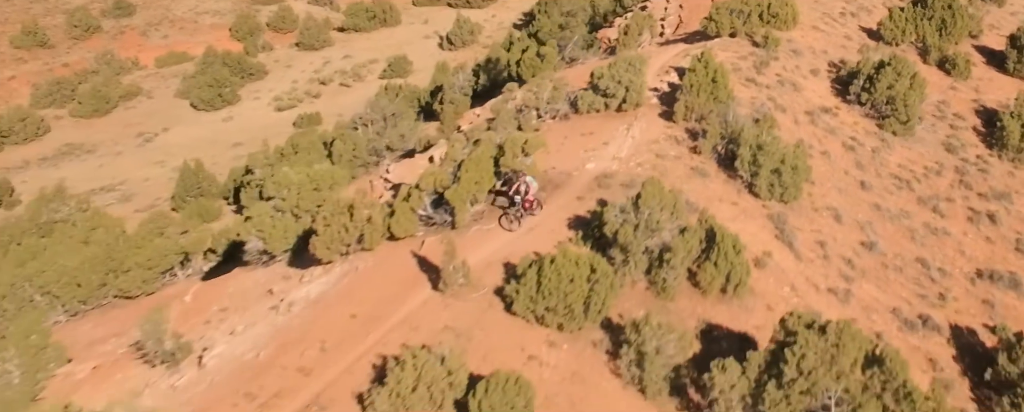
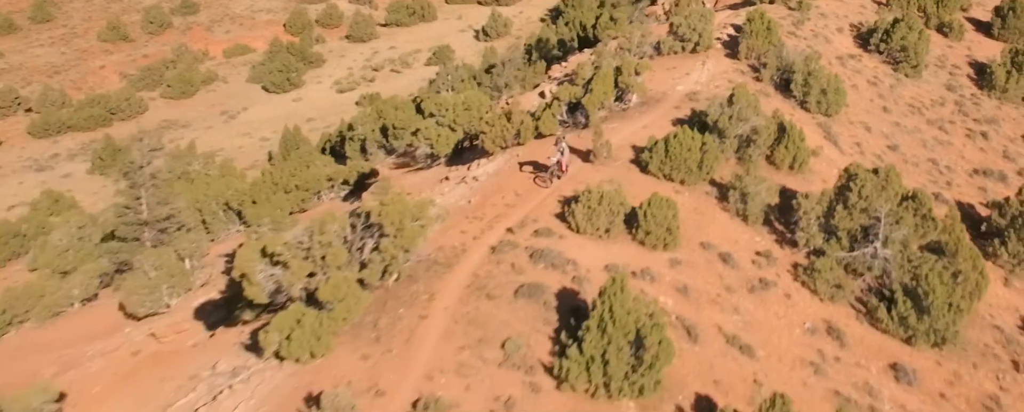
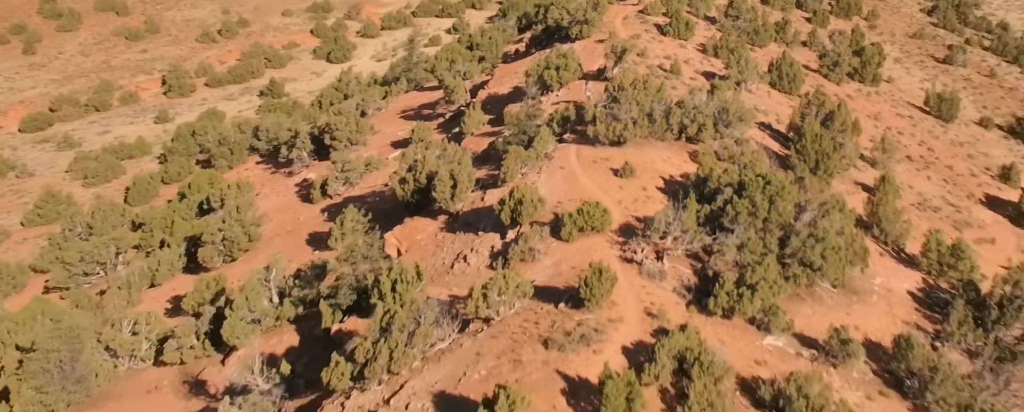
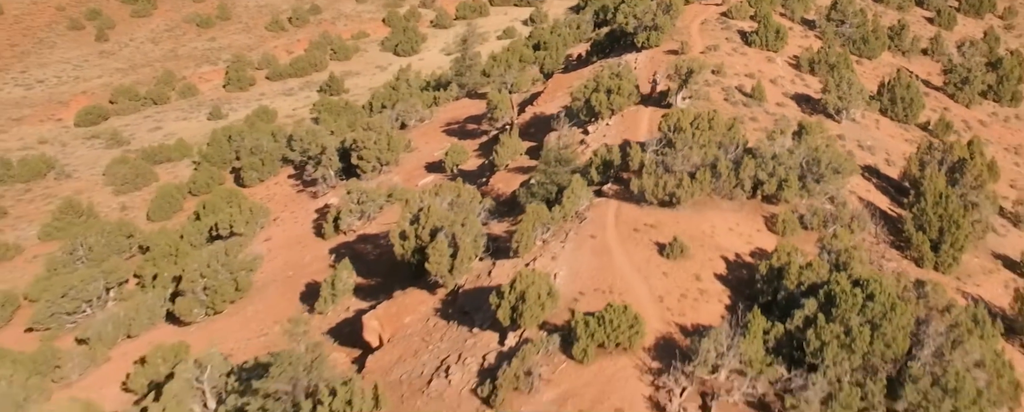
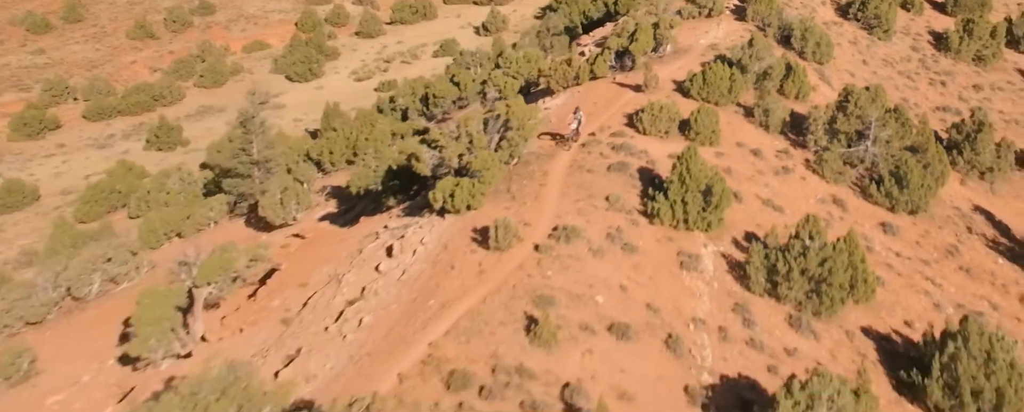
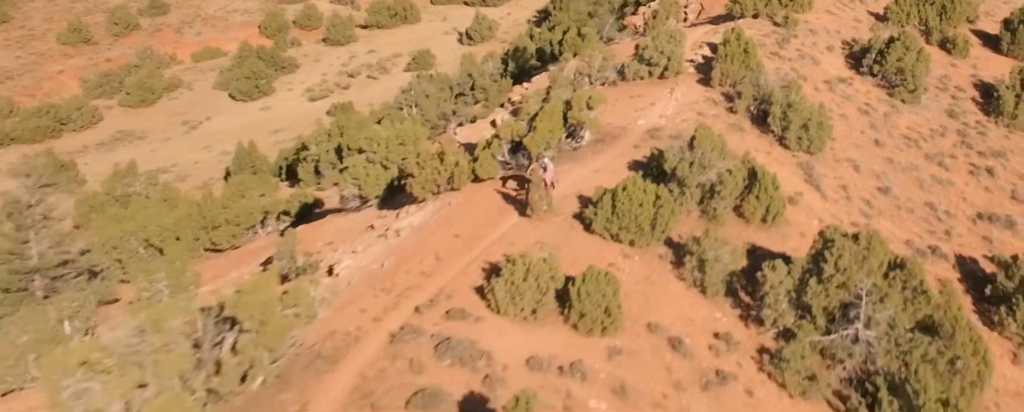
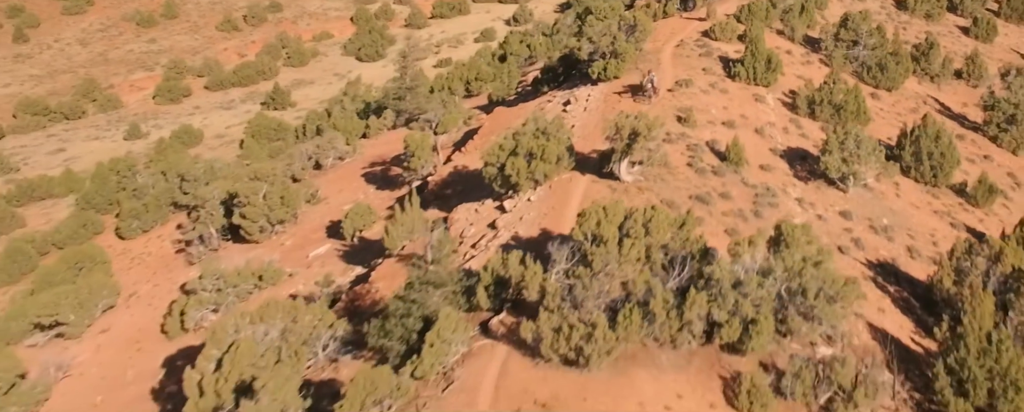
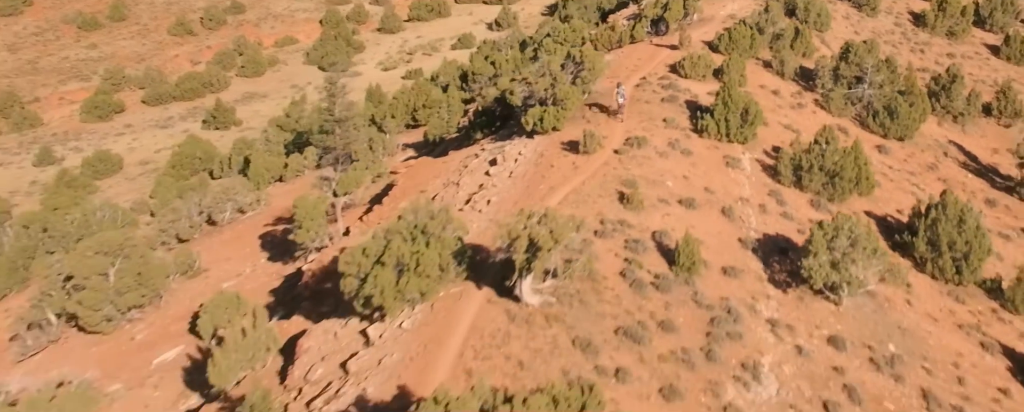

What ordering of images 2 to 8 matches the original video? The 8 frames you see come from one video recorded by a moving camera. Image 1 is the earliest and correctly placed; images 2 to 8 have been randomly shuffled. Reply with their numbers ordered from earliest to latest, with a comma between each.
6, 2, 5, 8, 7, 4, 3
